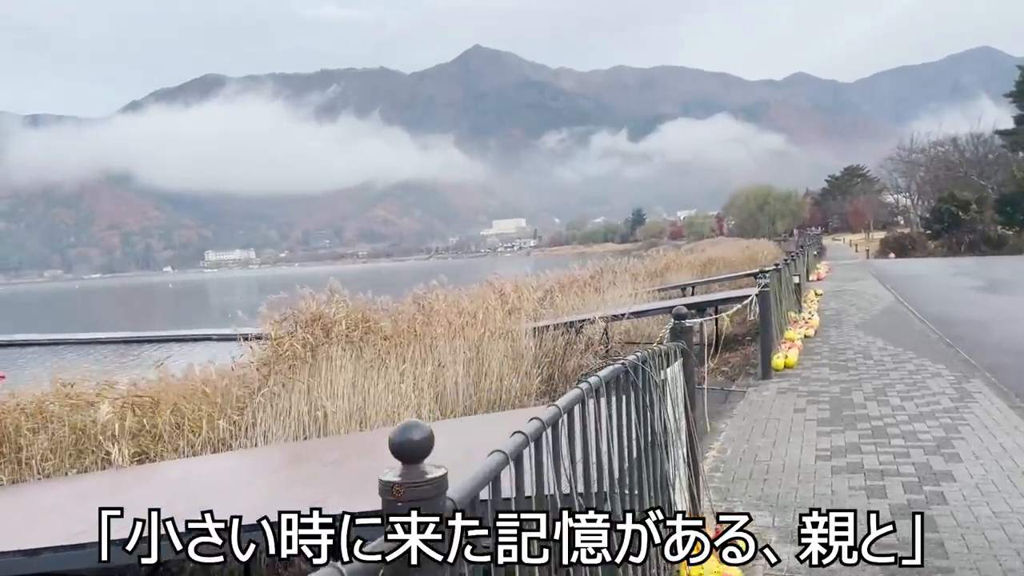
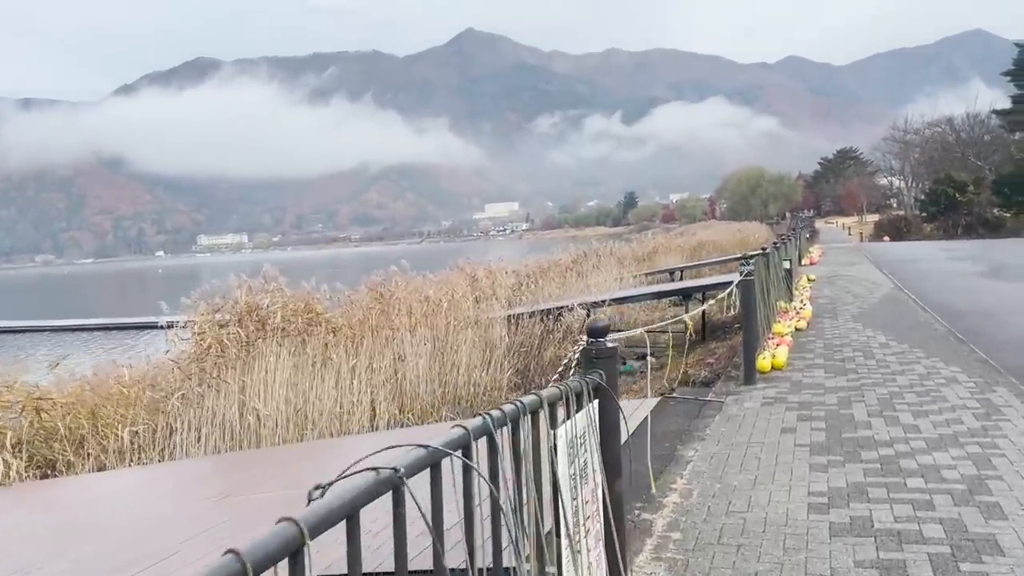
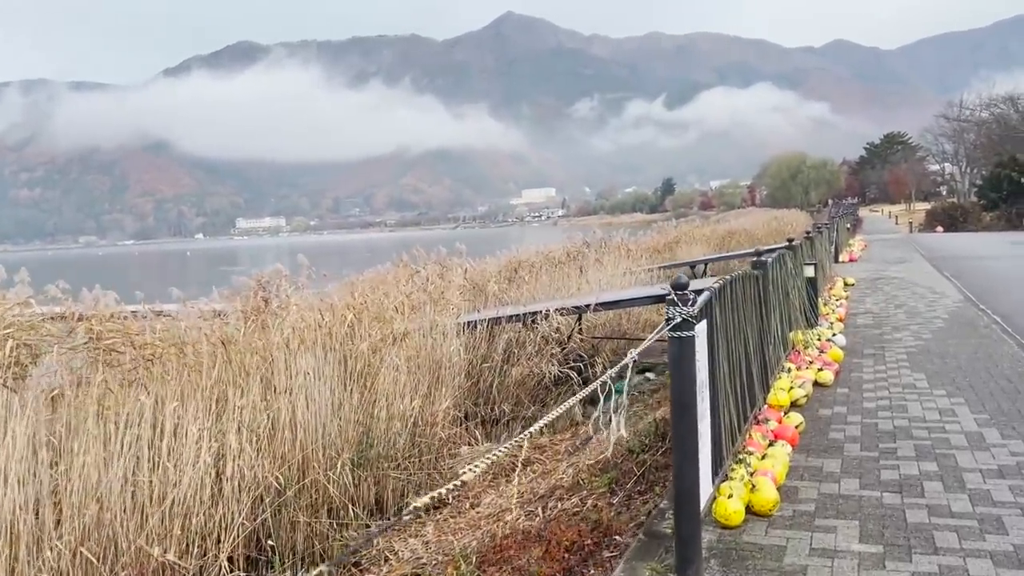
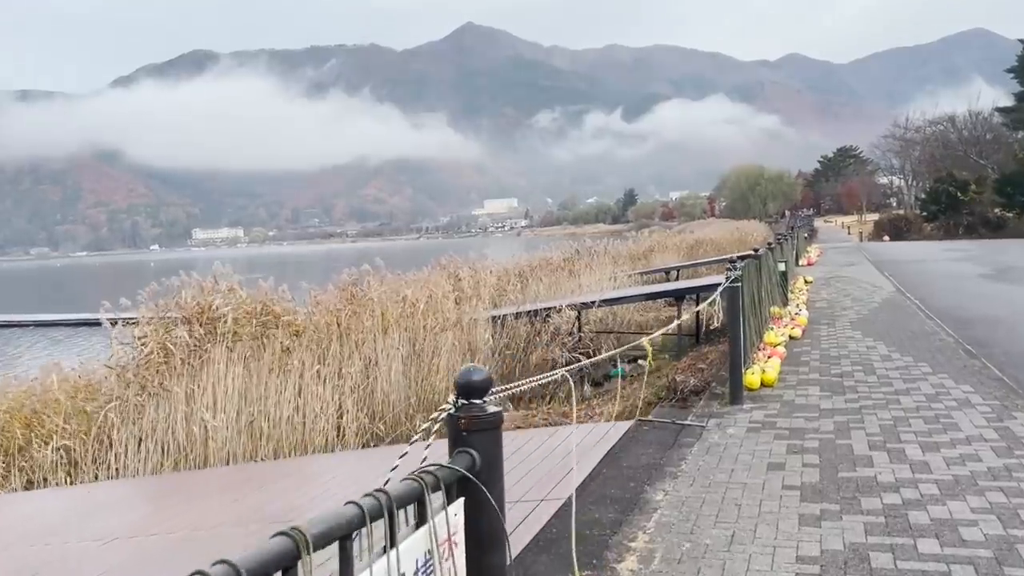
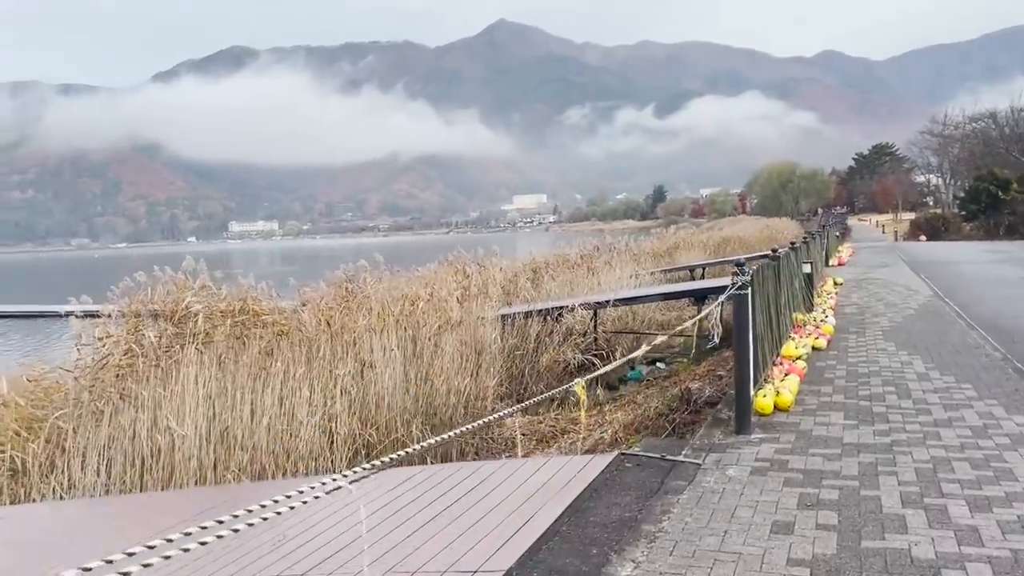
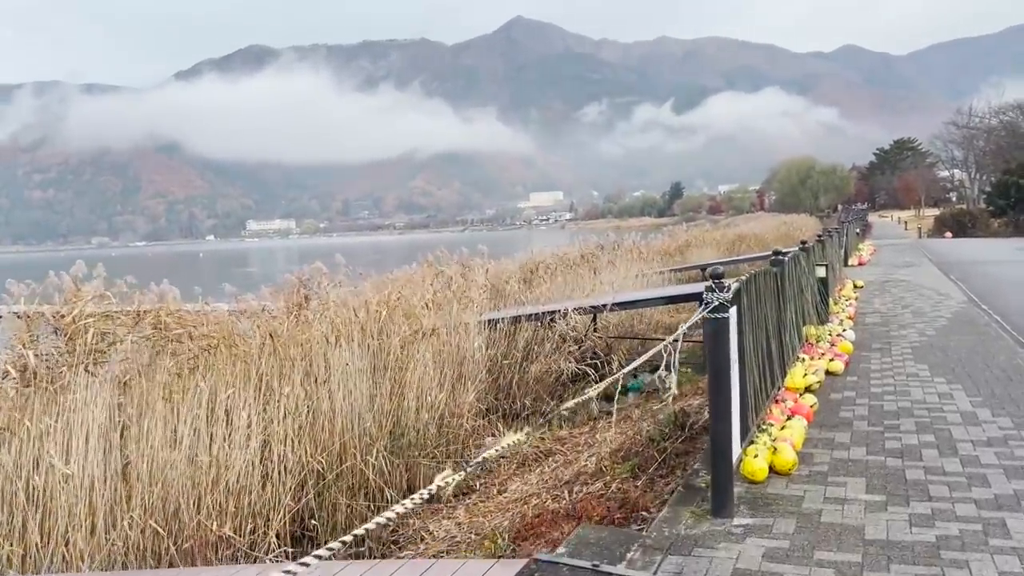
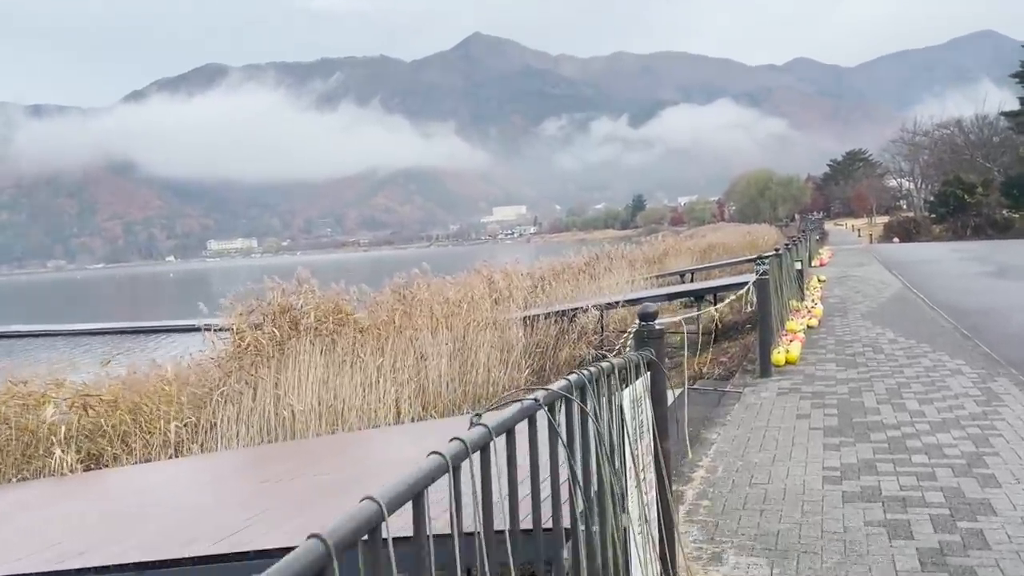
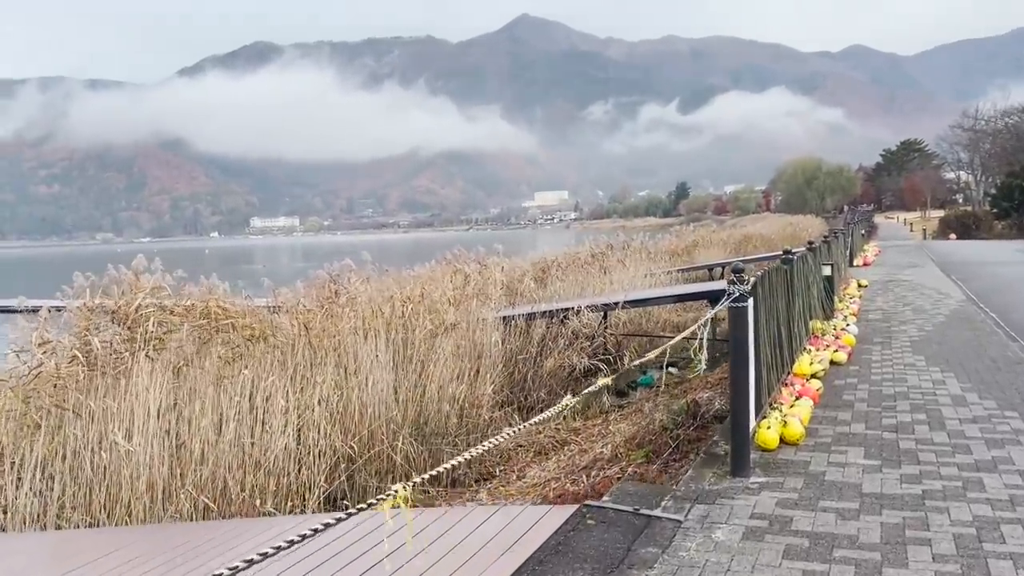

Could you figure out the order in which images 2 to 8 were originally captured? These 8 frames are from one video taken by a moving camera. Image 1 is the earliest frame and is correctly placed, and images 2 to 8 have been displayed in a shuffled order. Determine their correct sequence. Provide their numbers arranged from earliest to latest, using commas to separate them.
7, 2, 4, 5, 8, 6, 3
